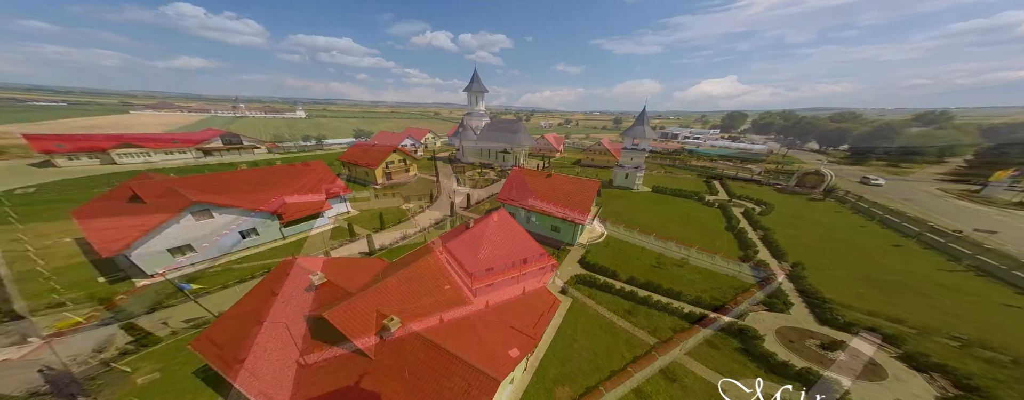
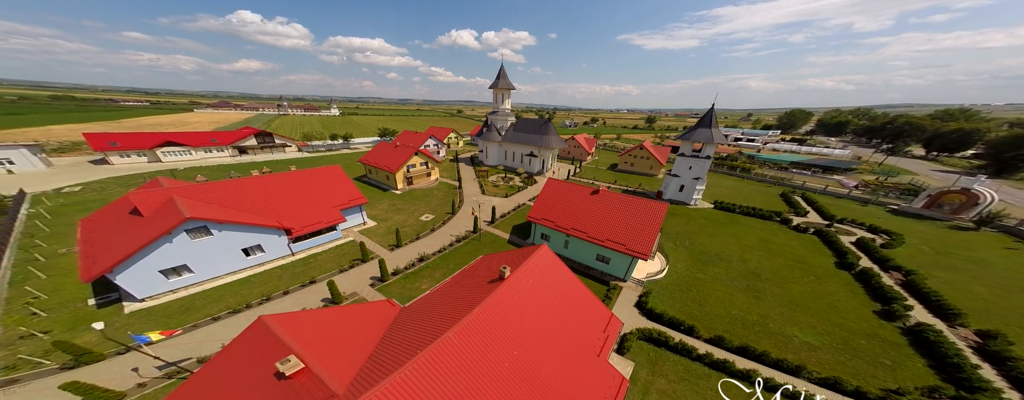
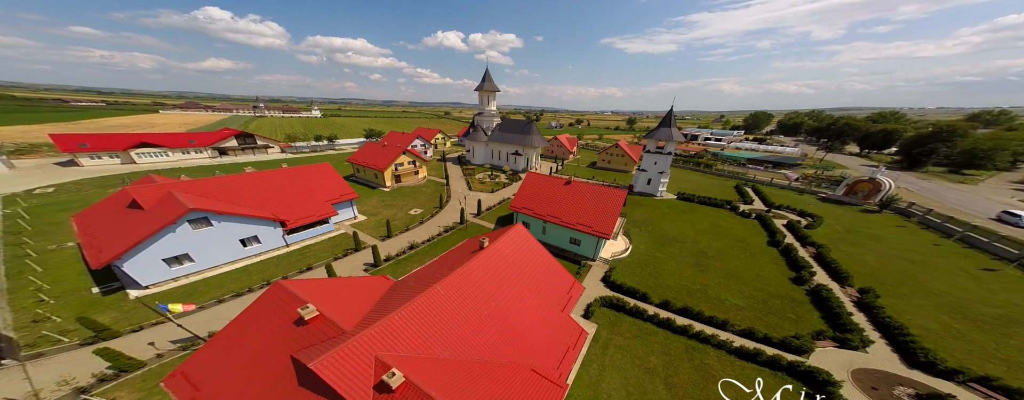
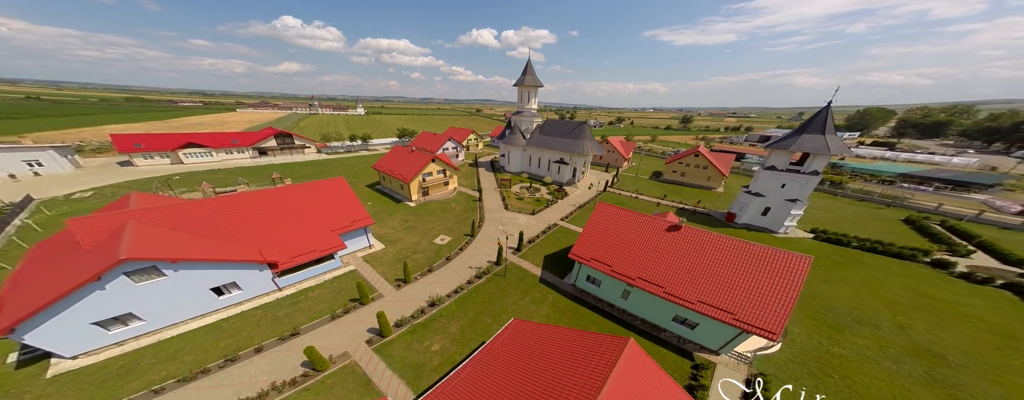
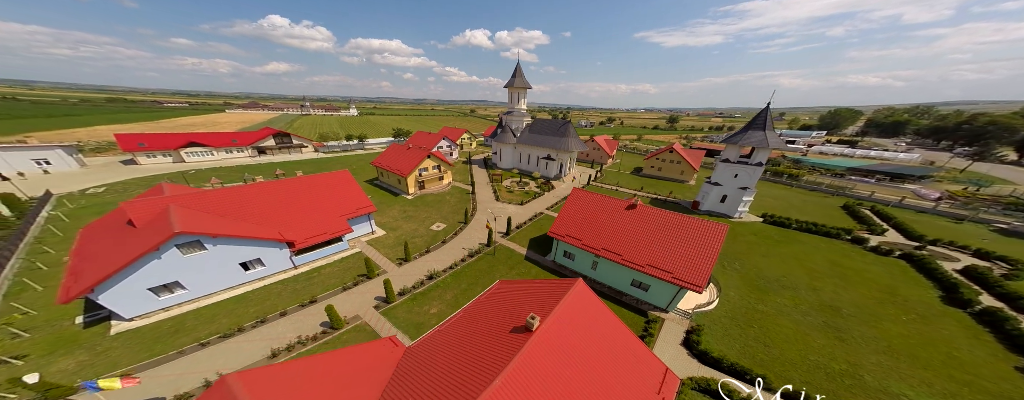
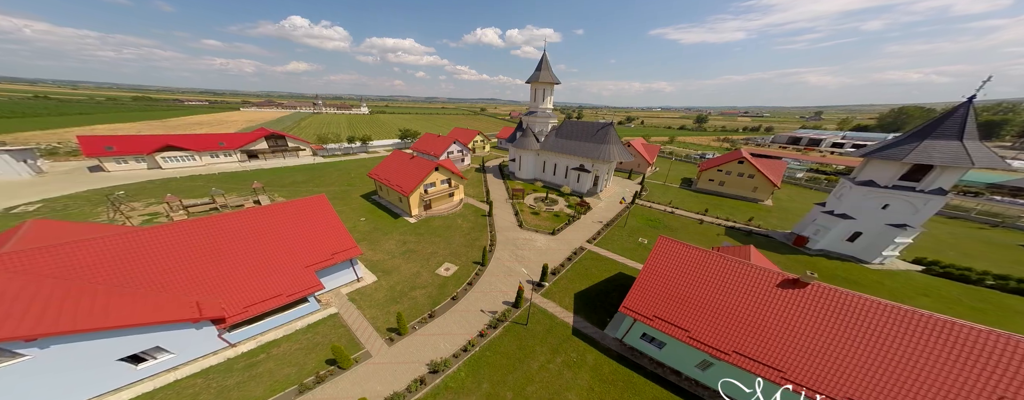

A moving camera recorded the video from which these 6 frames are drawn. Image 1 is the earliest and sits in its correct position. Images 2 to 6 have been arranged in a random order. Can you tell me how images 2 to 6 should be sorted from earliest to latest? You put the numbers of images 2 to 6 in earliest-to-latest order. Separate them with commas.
3, 2, 5, 4, 6
